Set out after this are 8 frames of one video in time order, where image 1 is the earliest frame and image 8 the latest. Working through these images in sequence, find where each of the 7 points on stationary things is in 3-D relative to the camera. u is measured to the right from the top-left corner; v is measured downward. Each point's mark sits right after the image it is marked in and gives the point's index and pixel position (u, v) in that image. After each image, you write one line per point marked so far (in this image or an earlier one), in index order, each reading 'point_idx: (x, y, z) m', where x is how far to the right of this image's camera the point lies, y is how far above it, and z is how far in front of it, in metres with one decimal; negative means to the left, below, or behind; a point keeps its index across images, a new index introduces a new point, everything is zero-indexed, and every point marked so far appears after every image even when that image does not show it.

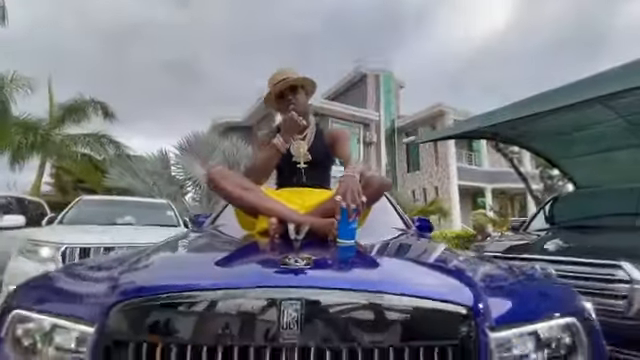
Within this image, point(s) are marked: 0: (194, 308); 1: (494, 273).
0: (-0.4, -0.3, +0.8) m
1: (+0.7, -0.3, +1.2) m
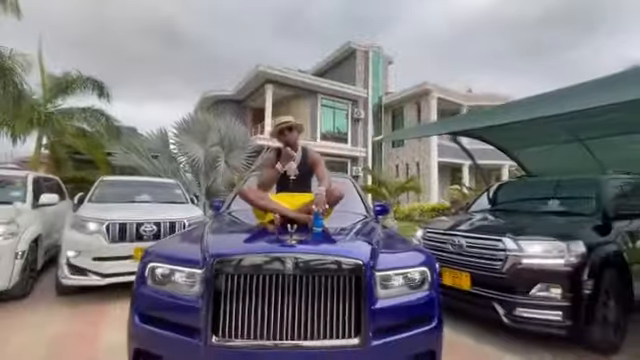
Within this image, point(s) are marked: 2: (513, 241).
0: (-0.5, -0.5, +1.8) m
1: (+0.6, -0.4, +2.2) m
2: (+1.9, -0.6, +3.0) m
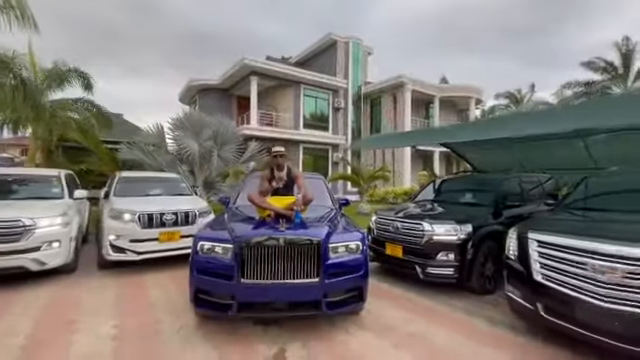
0: (-0.8, -0.6, +3.2) m
1: (+0.3, -0.6, +3.6) m
2: (+1.6, -0.6, +4.5) m
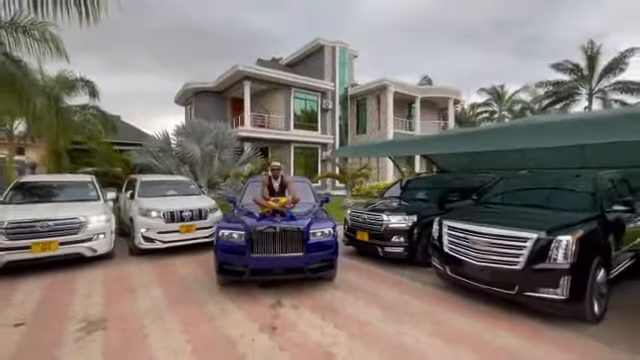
0: (-1.0, -0.8, +4.7) m
1: (0.0, -0.7, +5.2) m
2: (+1.3, -0.7, +6.1) m
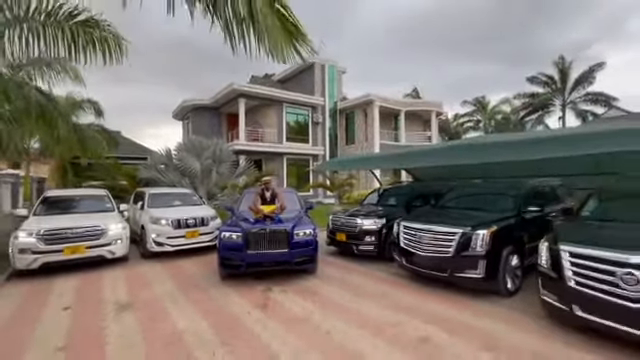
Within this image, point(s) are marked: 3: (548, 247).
0: (-1.4, -1.0, +5.8) m
1: (-0.3, -0.9, +6.4) m
2: (+1.0, -0.9, +7.3) m
3: (+3.0, -0.9, +4.0) m
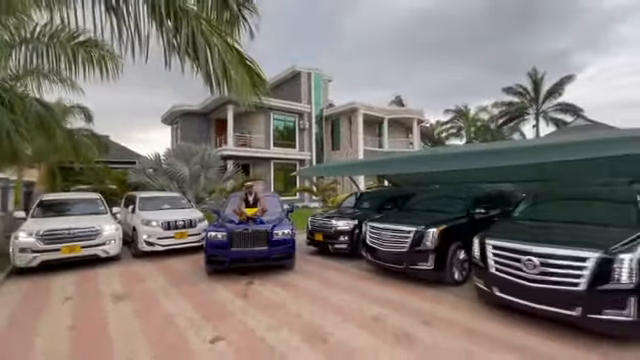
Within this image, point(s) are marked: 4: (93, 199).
0: (-1.9, -1.1, +6.5) m
1: (-0.9, -1.0, +7.1) m
2: (+0.4, -1.1, +8.1) m
3: (+2.6, -1.0, +4.9) m
4: (-7.1, -0.6, +9.4) m
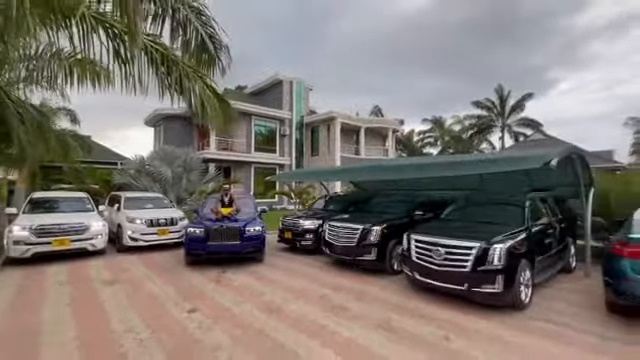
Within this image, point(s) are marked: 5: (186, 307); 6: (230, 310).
0: (-2.8, -1.2, +7.6) m
1: (-1.8, -1.1, +8.2) m
2: (-0.6, -1.2, +9.2) m
3: (+1.8, -1.2, +6.1) m
4: (-8.2, -0.6, +10.1) m
5: (-2.4, -2.2, +5.2) m
6: (-1.5, -2.2, +5.1) m
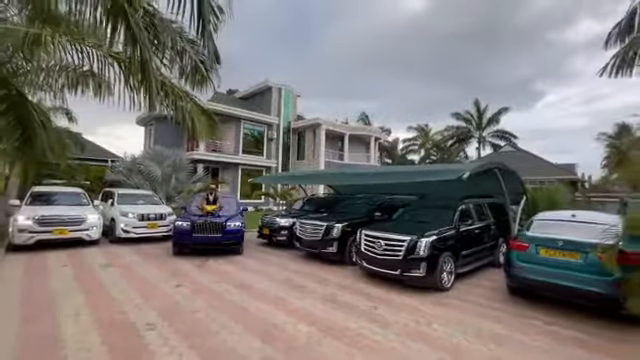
0: (-3.6, -1.2, +8.7) m
1: (-2.6, -1.2, +9.3) m
2: (-1.4, -1.3, +10.4) m
3: (+1.0, -1.3, +7.3) m
4: (-9.0, -0.5, +11.1) m
5: (-3.1, -2.2, +6.3) m
6: (-2.3, -2.2, +6.2) m
